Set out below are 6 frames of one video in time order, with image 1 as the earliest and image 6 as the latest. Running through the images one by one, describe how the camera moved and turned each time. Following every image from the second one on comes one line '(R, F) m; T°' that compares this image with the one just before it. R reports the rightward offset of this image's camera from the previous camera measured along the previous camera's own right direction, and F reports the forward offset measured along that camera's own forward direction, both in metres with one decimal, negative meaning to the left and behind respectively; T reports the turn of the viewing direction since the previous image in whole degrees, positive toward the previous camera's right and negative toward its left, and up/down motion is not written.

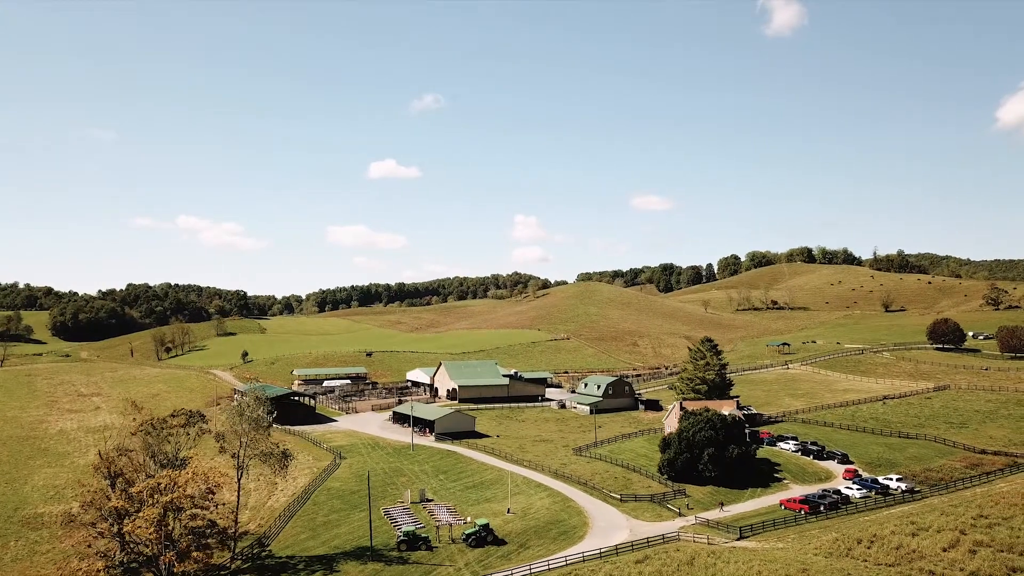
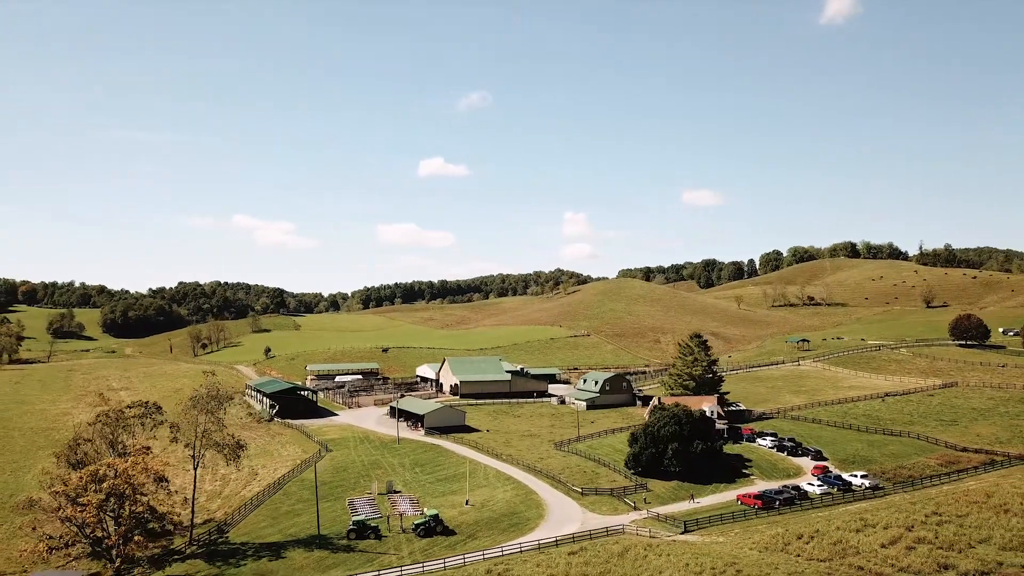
(+4.9, -0.2) m; -3°
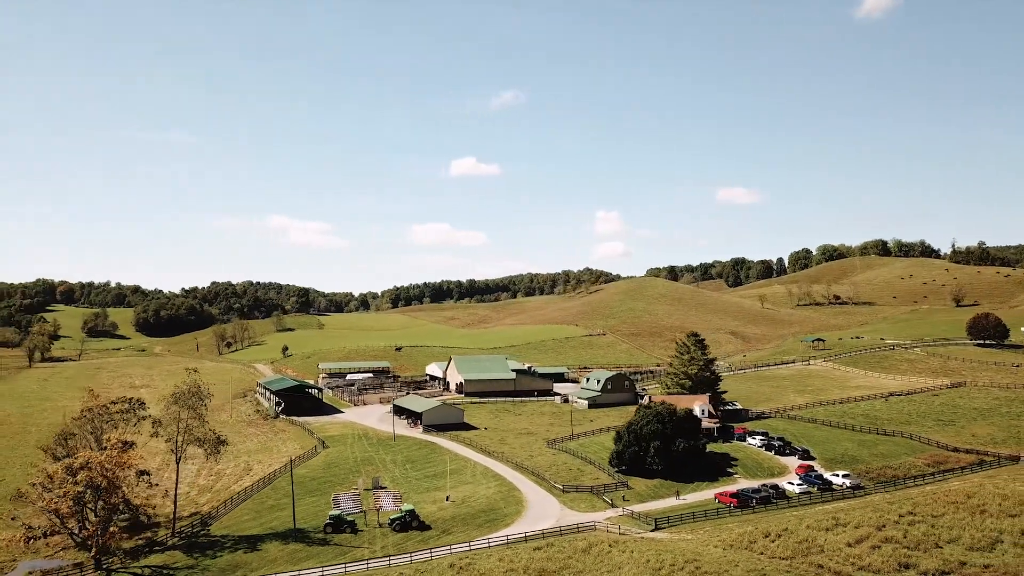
(+2.8, -0.3) m; -2°
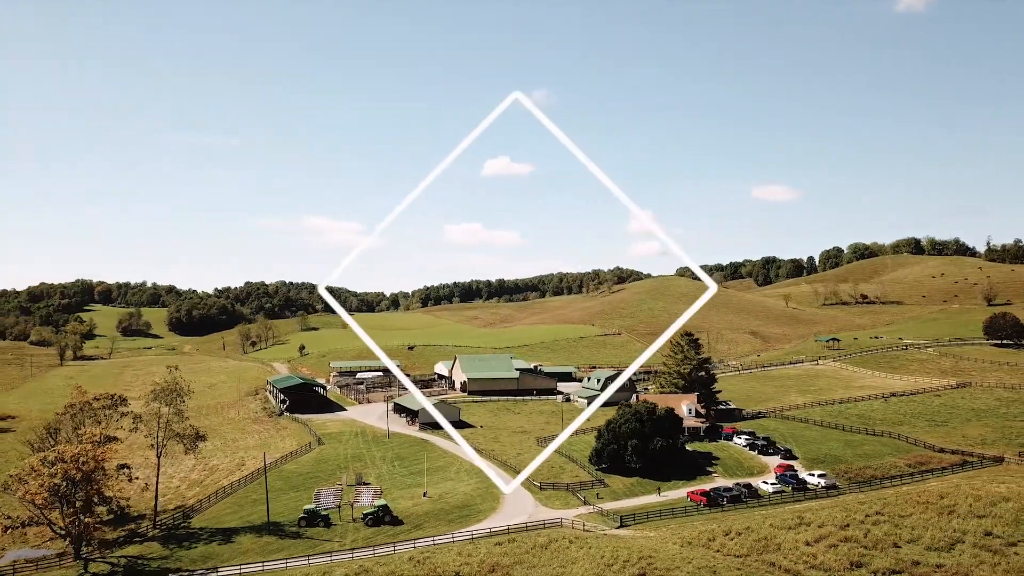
(+3.1, -0.4) m; -2°
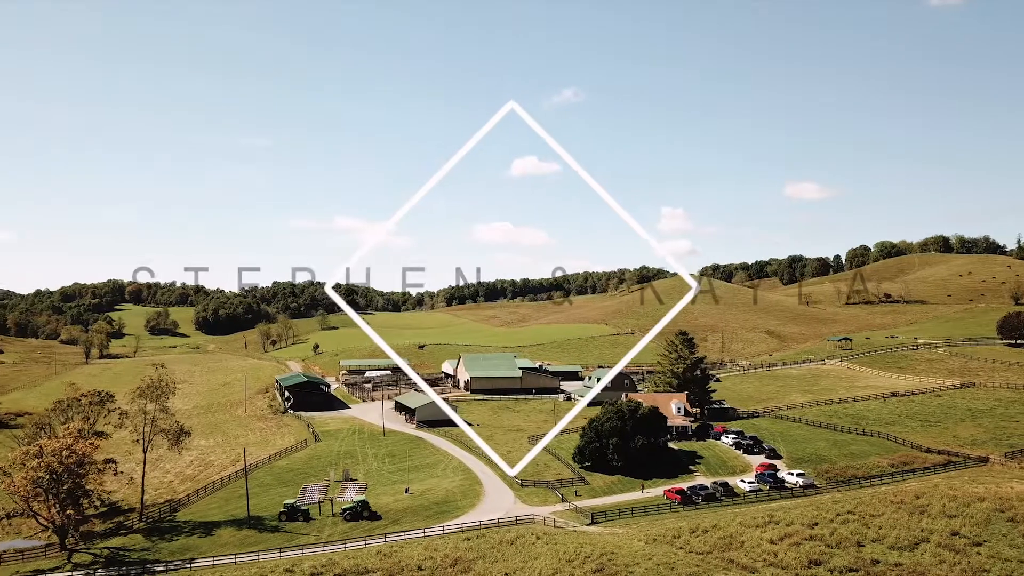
(+2.6, -0.4) m; -1°
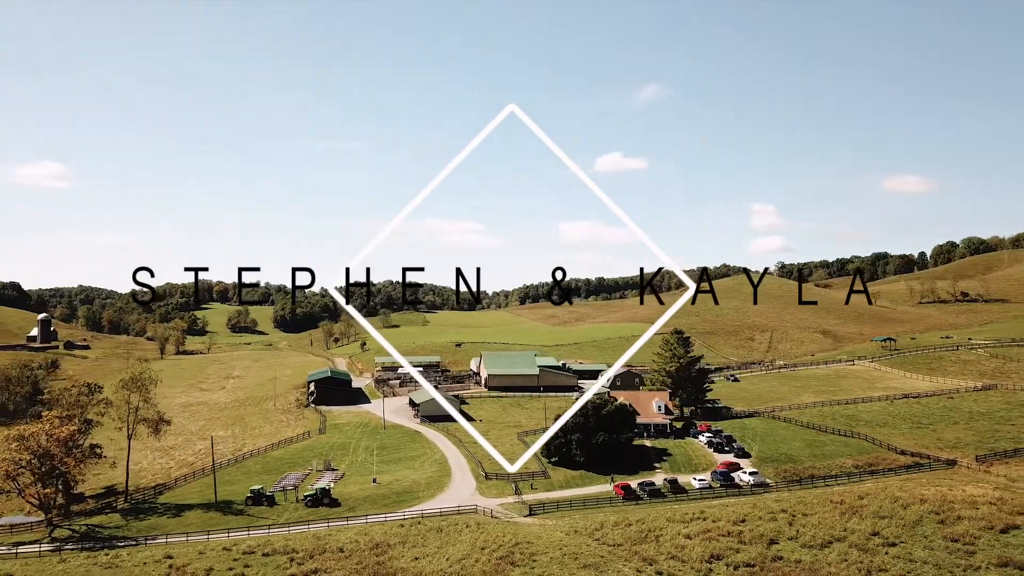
(+6.8, -1.1) m; -5°
